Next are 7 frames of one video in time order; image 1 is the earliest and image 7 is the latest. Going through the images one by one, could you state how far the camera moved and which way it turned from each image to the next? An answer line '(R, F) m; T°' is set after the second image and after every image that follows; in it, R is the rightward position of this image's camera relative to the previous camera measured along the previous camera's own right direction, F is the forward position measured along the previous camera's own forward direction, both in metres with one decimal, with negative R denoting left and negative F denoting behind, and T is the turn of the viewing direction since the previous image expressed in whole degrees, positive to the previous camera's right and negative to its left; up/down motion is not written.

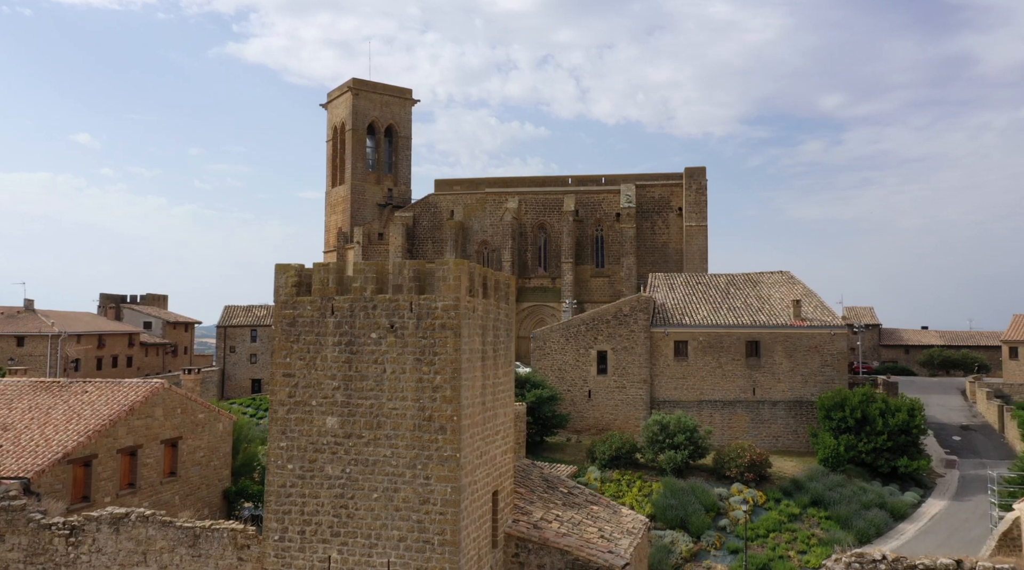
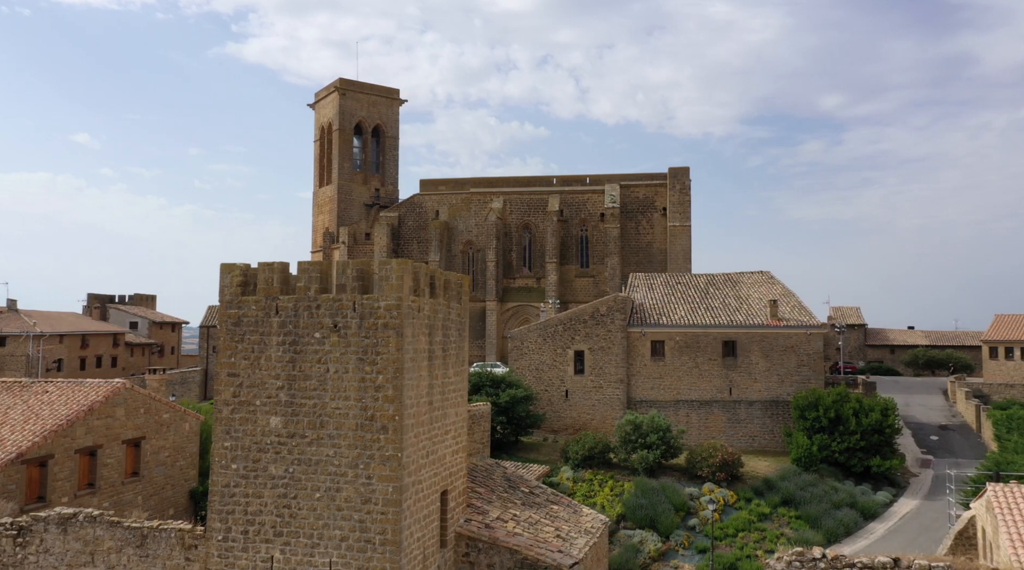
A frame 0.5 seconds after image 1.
(+0.8, 0.0) m; 0°
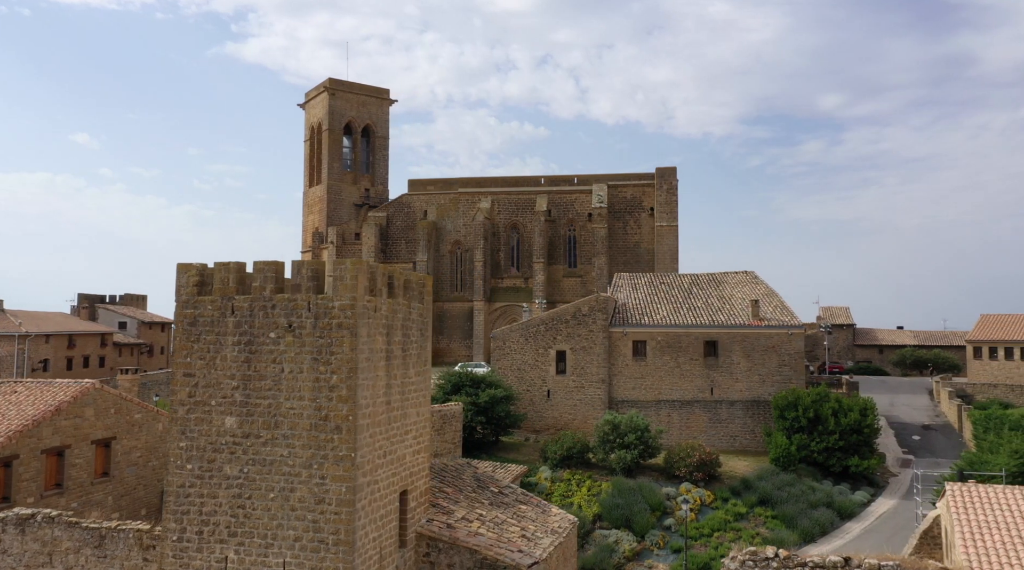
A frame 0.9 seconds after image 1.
(+0.6, 0.0) m; 0°
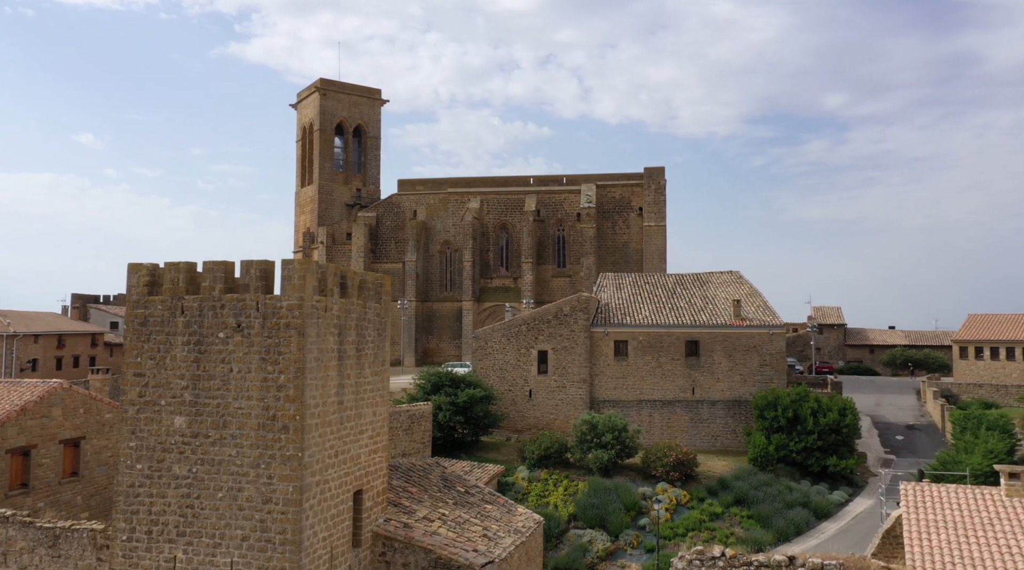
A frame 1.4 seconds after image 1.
(+0.8, 0.0) m; 0°
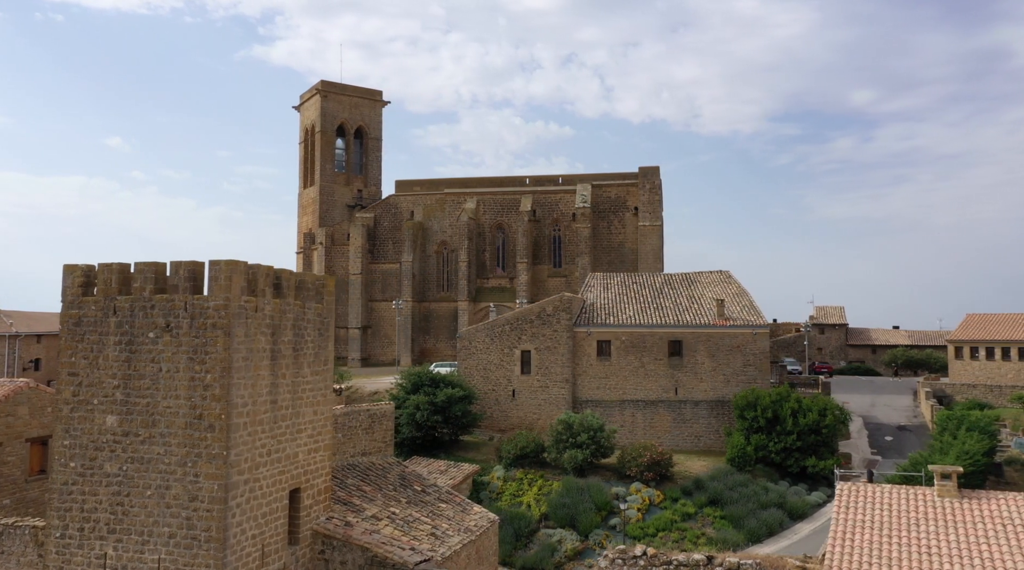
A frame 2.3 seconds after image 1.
(+1.4, -0.1) m; -2°
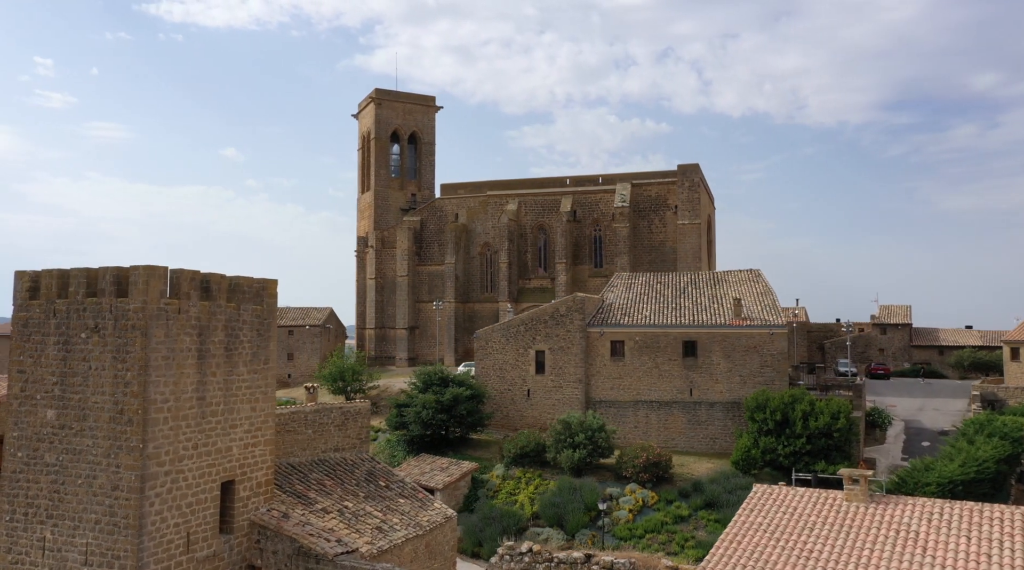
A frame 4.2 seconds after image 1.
(+3.0, -0.1) m; -7°
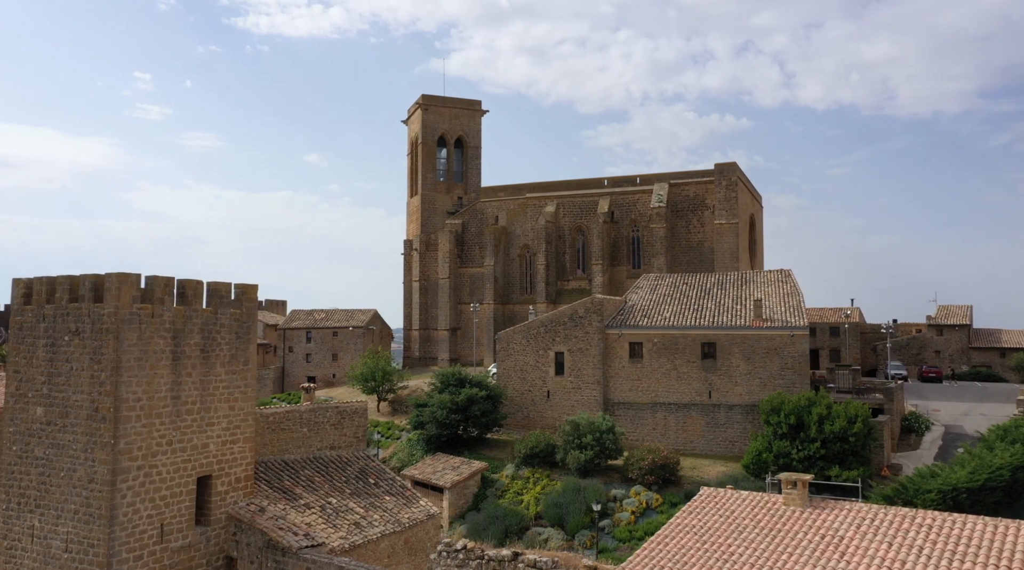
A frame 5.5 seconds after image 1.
(+2.1, -0.3) m; -5°
